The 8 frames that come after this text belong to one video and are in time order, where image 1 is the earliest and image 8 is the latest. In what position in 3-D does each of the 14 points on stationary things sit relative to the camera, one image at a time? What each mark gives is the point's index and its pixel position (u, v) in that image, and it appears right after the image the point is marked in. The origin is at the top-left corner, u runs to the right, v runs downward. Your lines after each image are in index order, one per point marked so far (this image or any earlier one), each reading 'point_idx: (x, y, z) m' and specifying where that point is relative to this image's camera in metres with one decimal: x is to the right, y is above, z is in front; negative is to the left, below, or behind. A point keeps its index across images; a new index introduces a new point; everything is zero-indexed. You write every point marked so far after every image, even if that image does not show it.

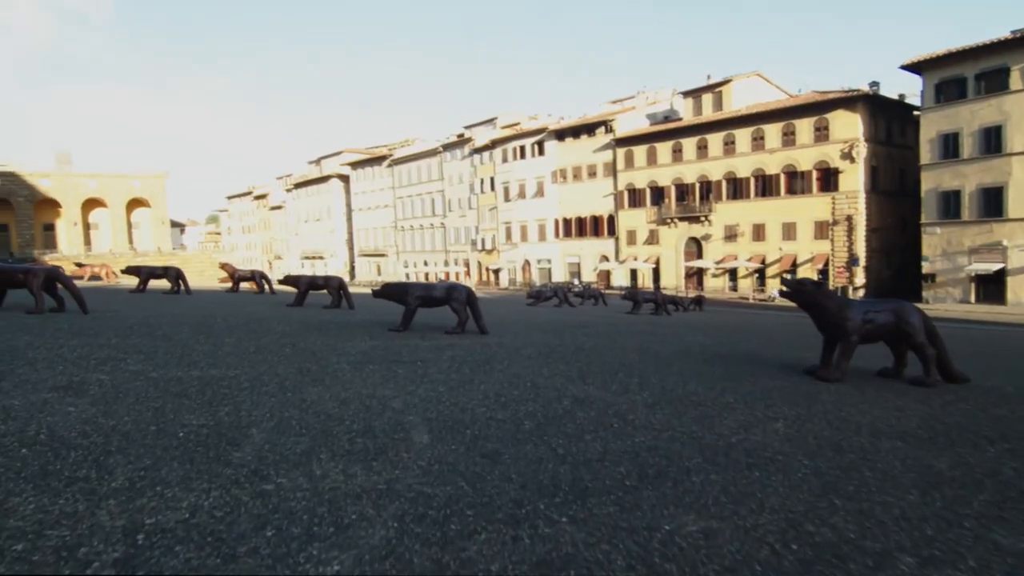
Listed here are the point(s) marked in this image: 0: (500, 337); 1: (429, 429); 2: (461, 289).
0: (-0.3, -1.3, +16.7) m
1: (-0.8, -1.4, +6.8) m
2: (-1.3, 0.0, +17.3) m
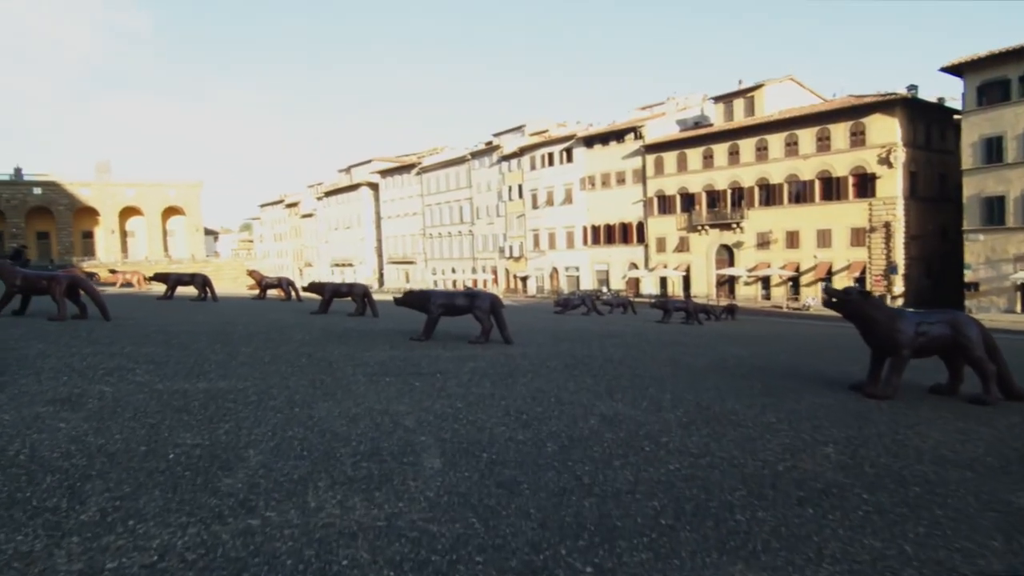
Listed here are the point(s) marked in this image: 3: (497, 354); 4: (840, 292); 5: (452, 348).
0: (+0.3, -1.5, +16.1) m
1: (-0.7, -1.5, +6.2) m
2: (-0.7, -0.2, +16.7) m
3: (-0.3, -1.5, +14.6) m
4: (+5.5, -0.1, +11.1) m
5: (-1.4, -1.4, +15.3) m
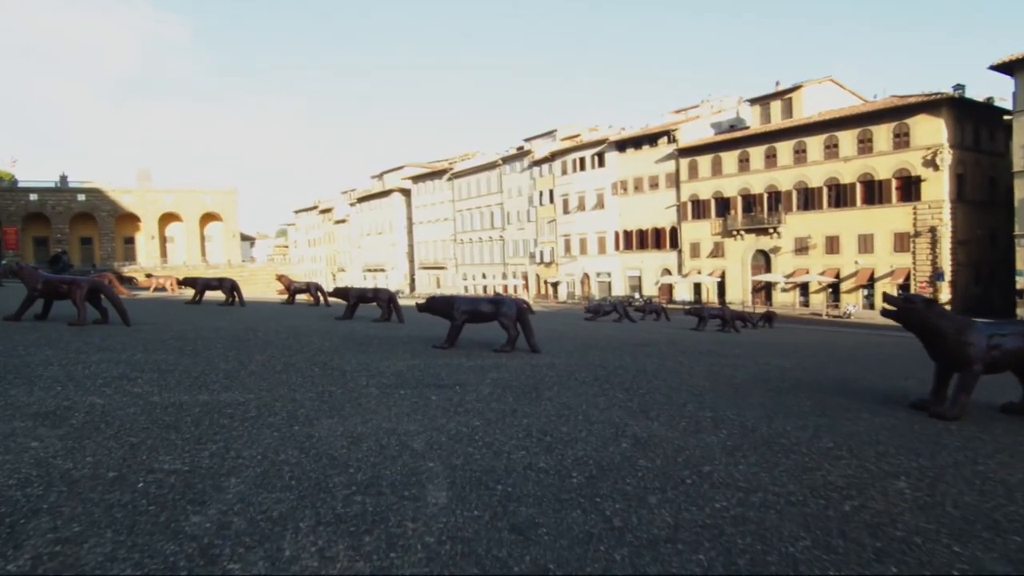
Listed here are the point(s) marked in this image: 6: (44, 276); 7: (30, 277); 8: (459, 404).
0: (+0.9, -1.6, +15.2) m
1: (-0.5, -1.6, +5.4) m
2: (0.0, -0.4, +15.9) m
3: (+0.2, -1.6, +13.8) m
4: (+5.9, -0.2, +10.0) m
5: (-0.9, -1.5, +14.5) m
6: (-12.3, +0.3, +17.5) m
7: (-12.5, +0.3, +17.2) m
8: (-0.7, -1.5, +8.8) m
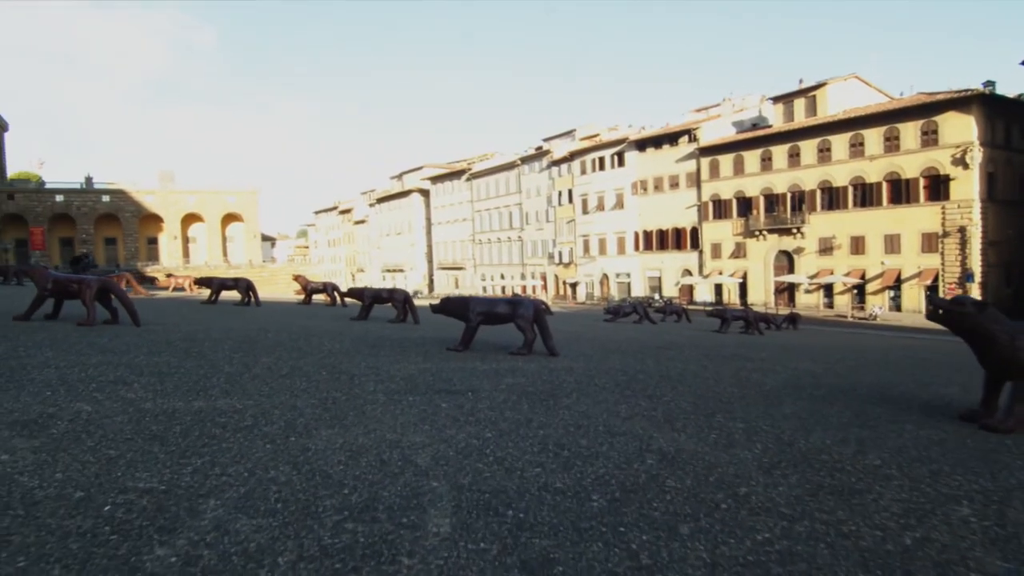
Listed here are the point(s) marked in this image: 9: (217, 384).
0: (+1.3, -1.6, +14.6) m
1: (-0.4, -1.6, +4.8) m
2: (+0.4, -0.4, +15.3) m
3: (+0.5, -1.6, +13.2) m
4: (+6.1, -0.2, +9.3) m
5: (-0.5, -1.5, +13.9) m
6: (-11.9, +0.3, +17.2) m
7: (-12.1, +0.3, +17.0) m
8: (-0.5, -1.5, +8.2) m
9: (-4.2, -1.4, +9.4) m
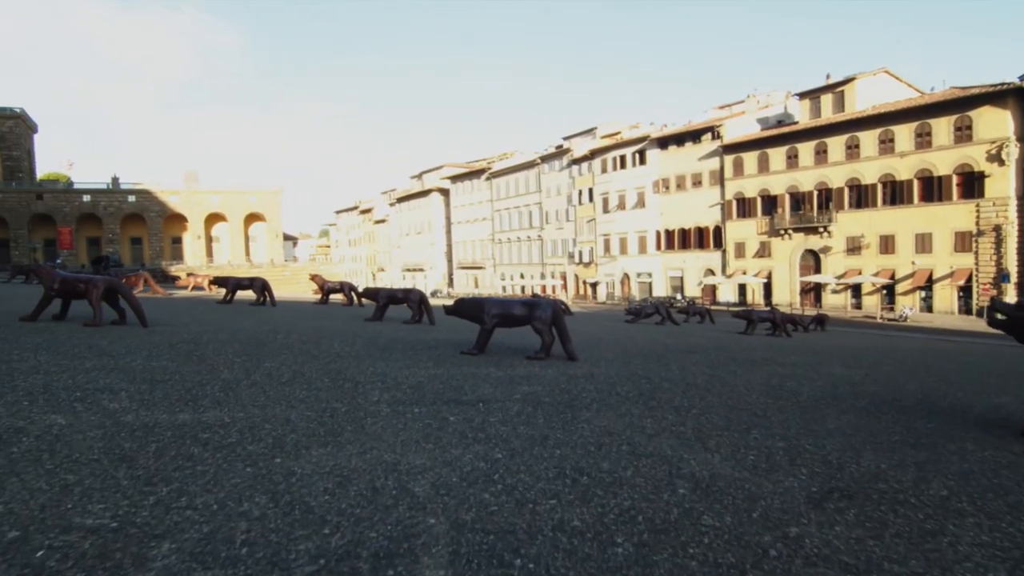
0: (+1.6, -1.6, +13.8) m
1: (-0.4, -1.6, +4.1) m
2: (+0.7, -0.4, +14.6) m
3: (+0.8, -1.6, +12.4) m
4: (+6.3, -0.2, +8.3) m
5: (-0.2, -1.5, +13.2) m
6: (-11.5, +0.3, +16.8) m
7: (-11.7, +0.3, +16.6) m
8: (-0.4, -1.6, +7.4) m
9: (-4.0, -1.4, +8.8) m
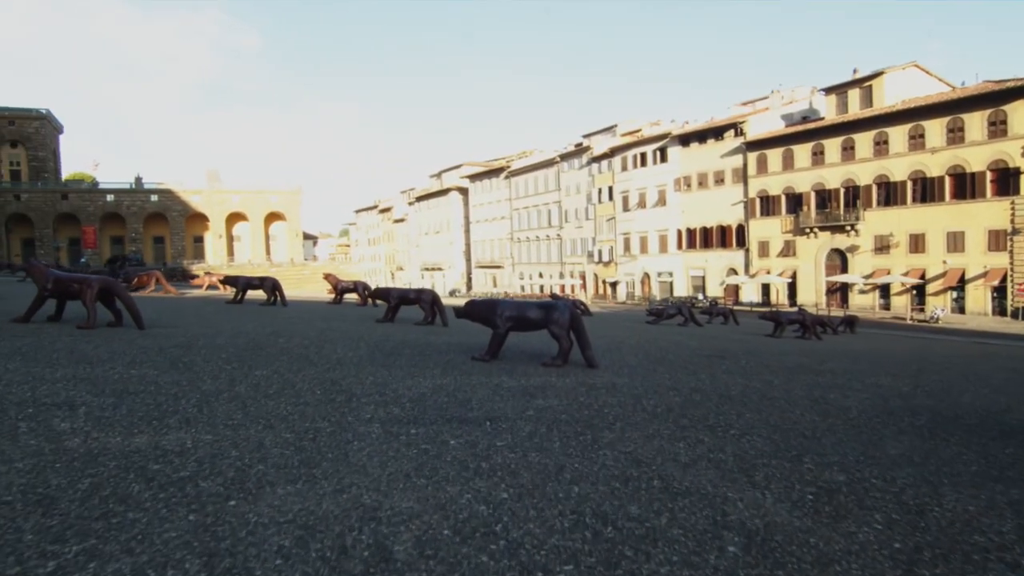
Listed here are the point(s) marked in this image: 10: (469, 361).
0: (+1.9, -1.7, +12.6) m
1: (-0.4, -1.7, +3.0) m
2: (+1.0, -0.4, +13.4) m
3: (+1.1, -1.6, +11.3) m
4: (+6.4, -0.3, +7.0) m
5: (+0.1, -1.6, +12.1) m
6: (-11.1, +0.3, +16.0) m
7: (-11.3, +0.3, +15.8) m
8: (-0.3, -1.6, +6.3) m
9: (-3.9, -1.4, +7.8) m
10: (-0.9, -1.5, +13.4) m
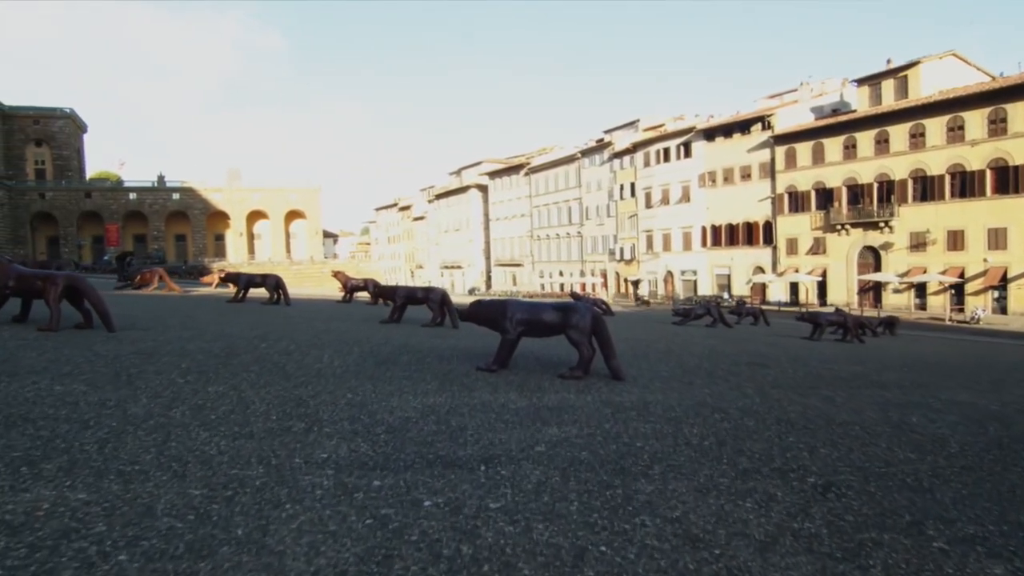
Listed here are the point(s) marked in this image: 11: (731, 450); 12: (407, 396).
0: (+2.1, -1.6, +10.6) m
1: (-0.5, -1.6, +1.0) m
2: (+1.2, -0.4, +11.4) m
3: (+1.2, -1.6, +9.2) m
4: (+6.4, -0.3, +4.8) m
5: (+0.2, -1.5, +10.1) m
6: (-10.8, +0.4, +14.4) m
7: (-11.0, +0.4, +14.2) m
8: (-0.3, -1.6, +4.4) m
9: (-3.8, -1.4, +5.9) m
10: (-0.7, -1.5, +11.4) m
11: (+2.4, -1.7, +6.9) m
12: (-1.3, -1.5, +9.0) m
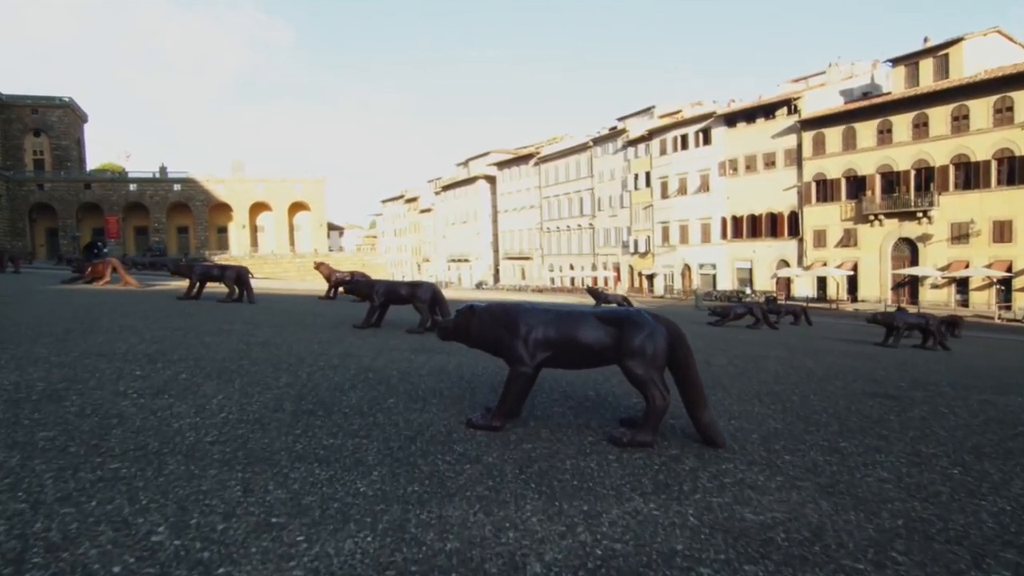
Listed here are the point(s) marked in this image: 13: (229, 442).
0: (+2.2, -1.6, +5.6) m
1: (-0.5, -1.7, -4.0) m
2: (+1.4, -0.4, +6.4) m
3: (+1.3, -1.6, +4.2) m
4: (+6.5, -0.3, -0.3) m
5: (+0.4, -1.5, +5.1) m
6: (-10.6, +0.5, +9.5) m
7: (-10.8, +0.4, +9.3) m
8: (-0.2, -1.6, -0.6) m
9: (-3.7, -1.4, +1.0) m
10: (-0.6, -1.4, +6.4) m
11: (+2.5, -1.7, +1.9) m
12: (-1.2, -1.5, +4.0) m
13: (-2.1, -1.4, +5.9) m
